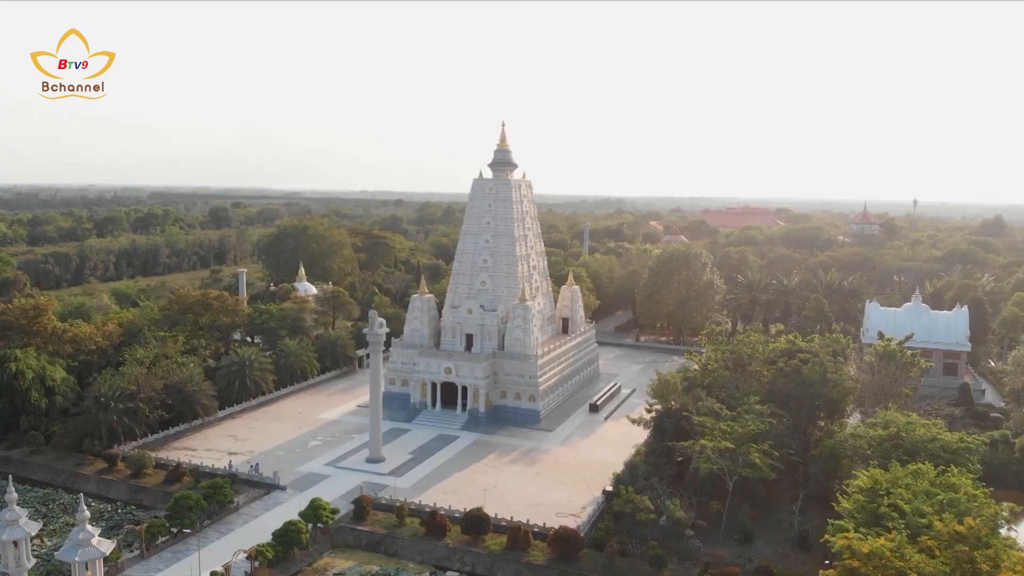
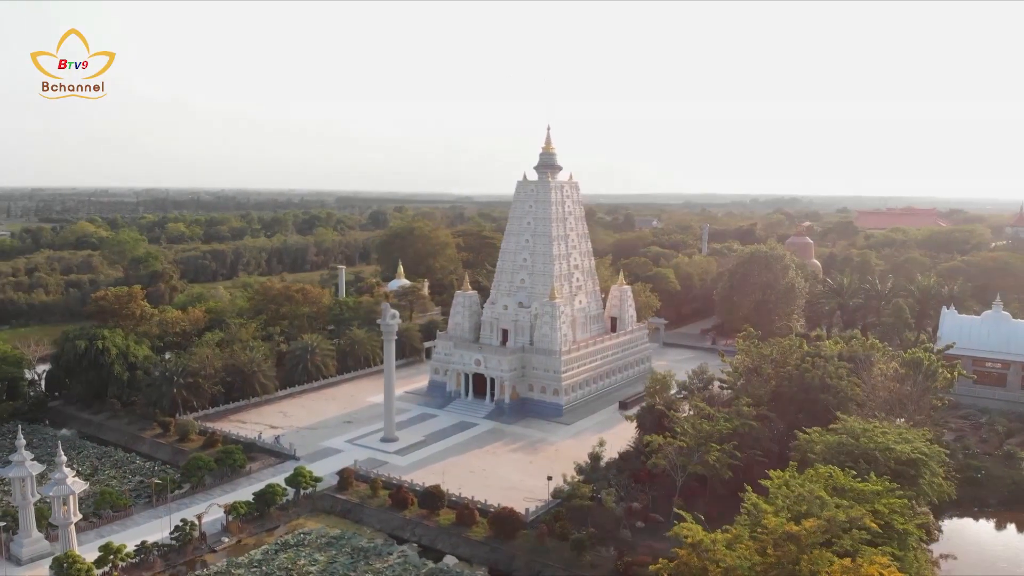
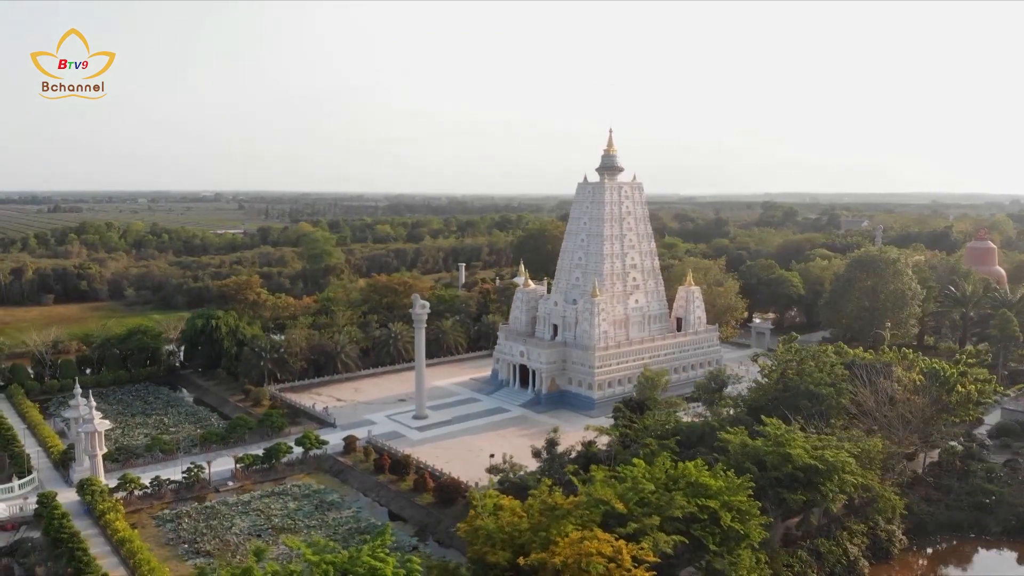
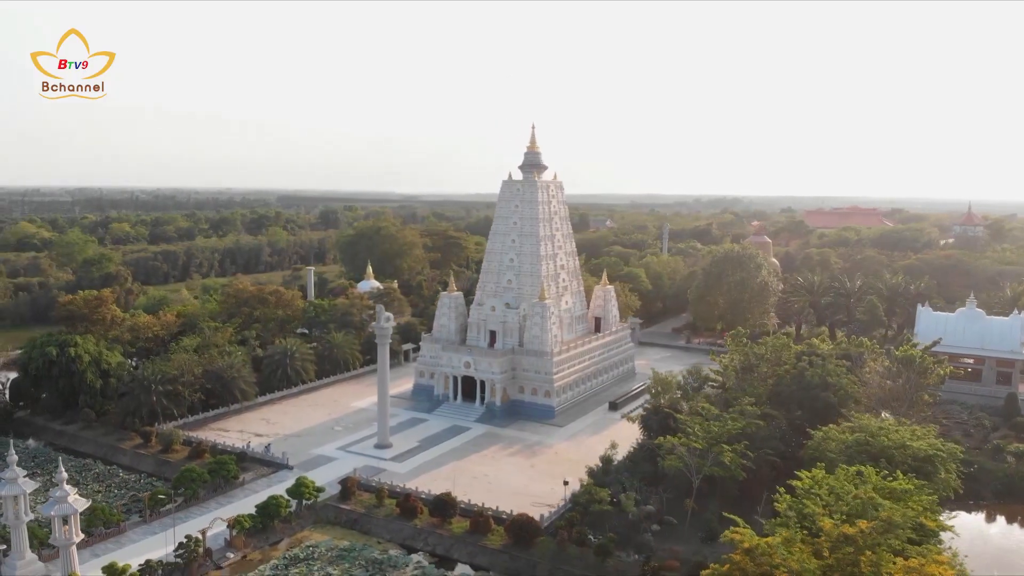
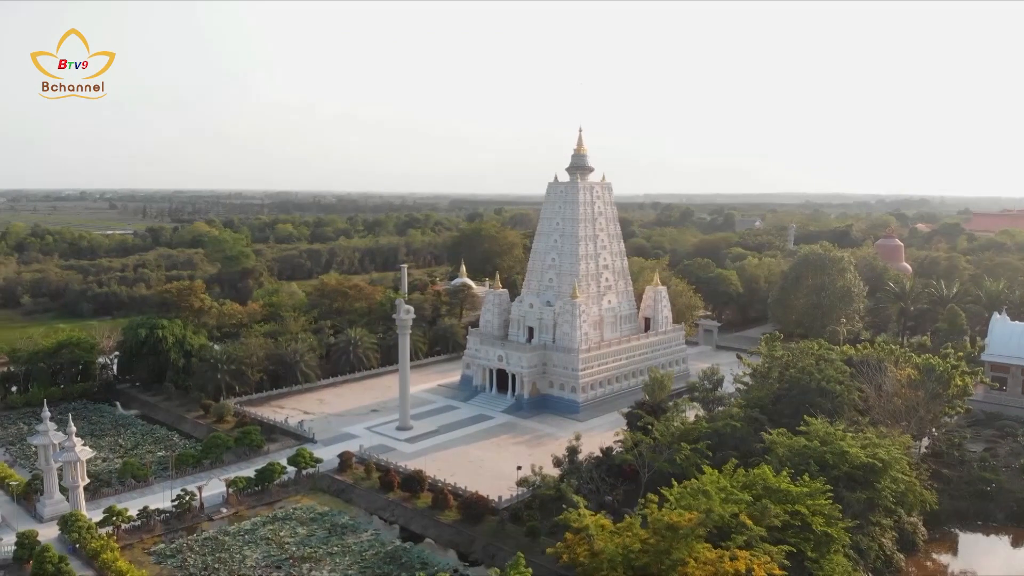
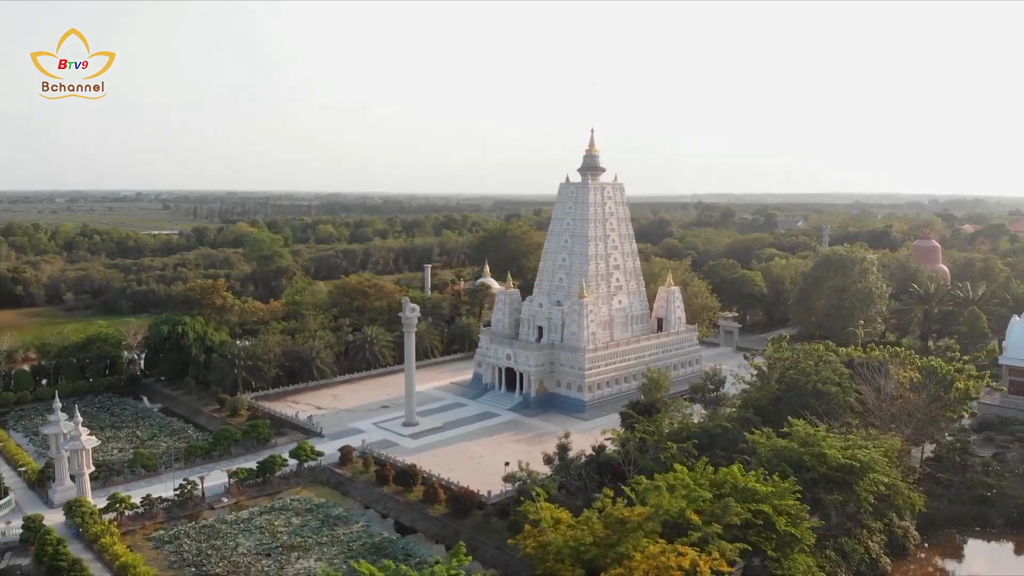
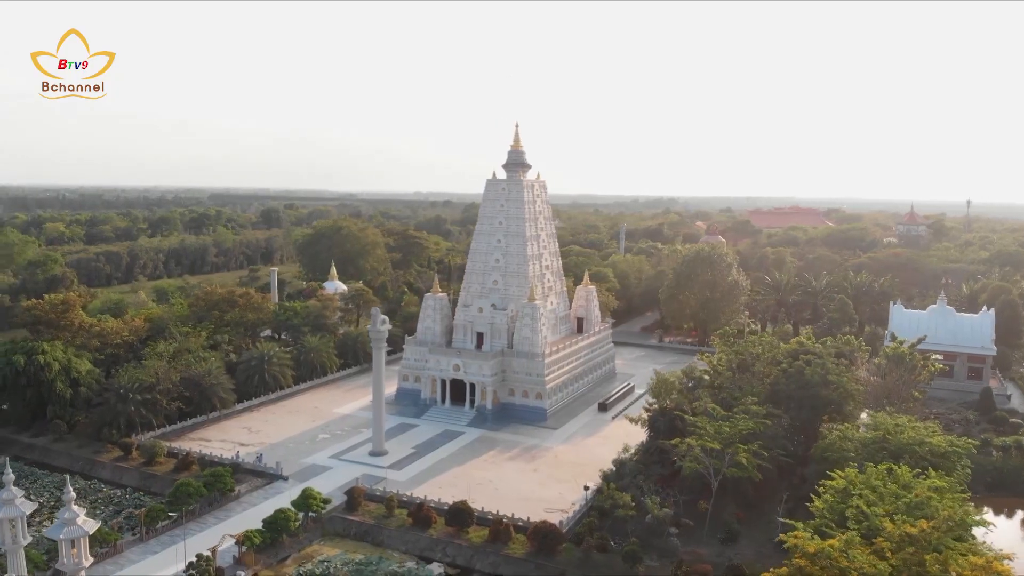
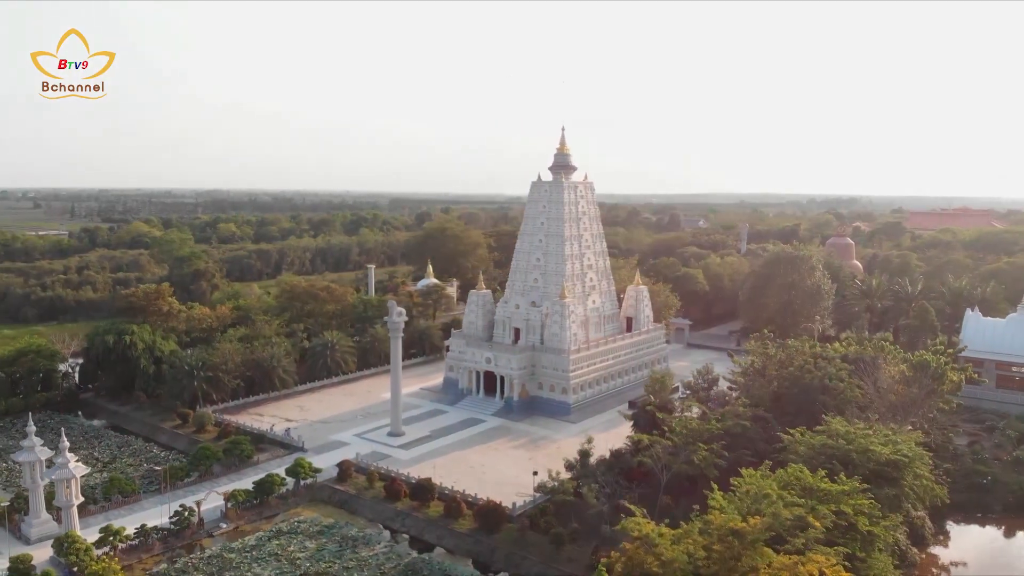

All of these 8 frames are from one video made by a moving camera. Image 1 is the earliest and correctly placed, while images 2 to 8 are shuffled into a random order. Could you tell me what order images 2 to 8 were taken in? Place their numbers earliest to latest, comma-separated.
7, 4, 2, 8, 5, 6, 3
